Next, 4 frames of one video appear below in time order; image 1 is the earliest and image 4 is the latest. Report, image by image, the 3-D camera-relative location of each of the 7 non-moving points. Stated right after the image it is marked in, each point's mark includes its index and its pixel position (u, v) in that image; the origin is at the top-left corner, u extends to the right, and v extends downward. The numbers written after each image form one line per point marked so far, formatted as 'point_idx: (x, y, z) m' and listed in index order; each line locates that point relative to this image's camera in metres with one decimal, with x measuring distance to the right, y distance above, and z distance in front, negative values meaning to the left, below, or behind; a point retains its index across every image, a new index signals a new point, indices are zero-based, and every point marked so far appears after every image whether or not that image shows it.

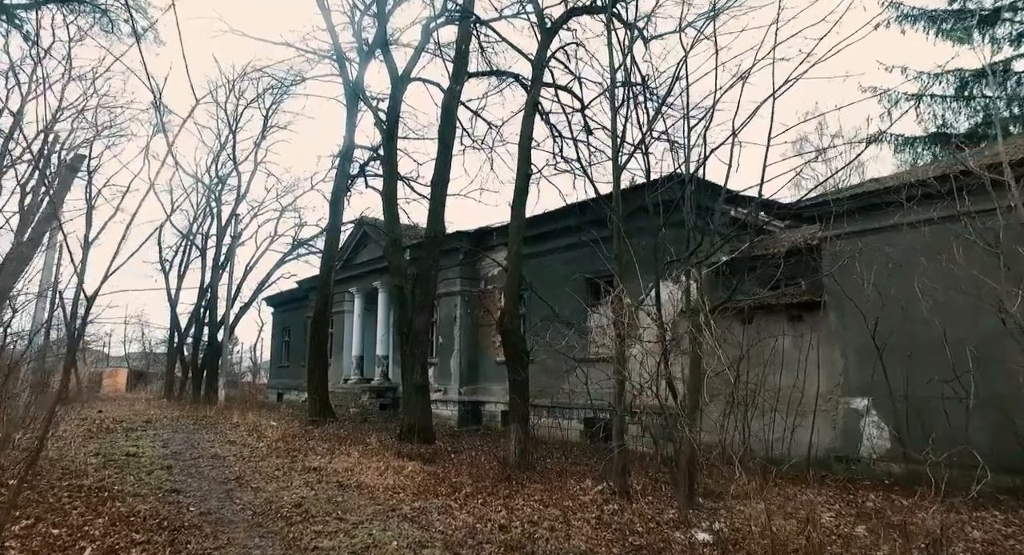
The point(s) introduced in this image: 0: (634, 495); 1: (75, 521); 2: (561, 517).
0: (+1.5, -2.6, +7.5) m
1: (-3.6, -2.0, +5.2) m
2: (+0.5, -2.4, +6.2) m
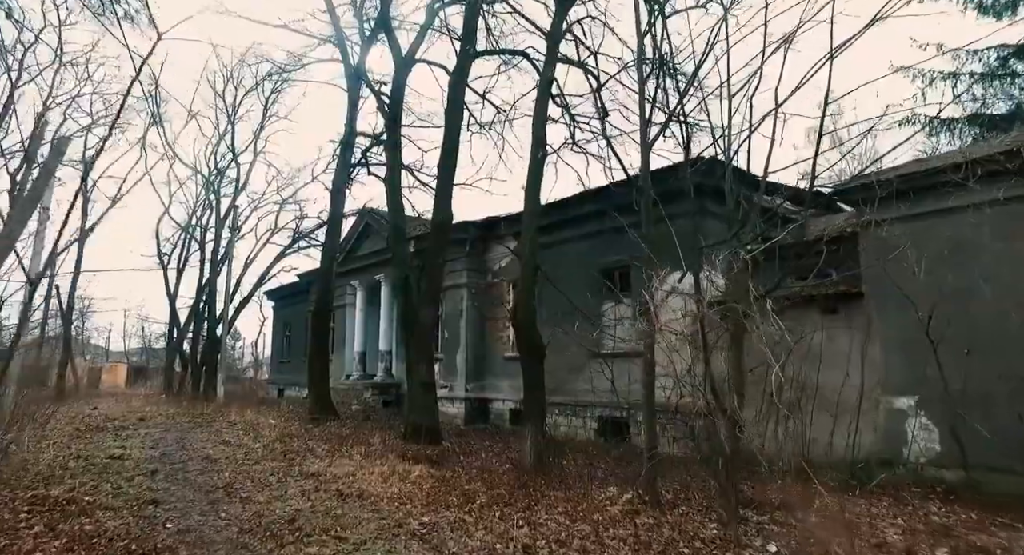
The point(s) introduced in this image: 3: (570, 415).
0: (+1.7, -2.4, +6.7) m
1: (-3.4, -1.9, +4.5) m
2: (+0.7, -2.2, +5.5) m
3: (+1.3, -3.0, +13.8) m
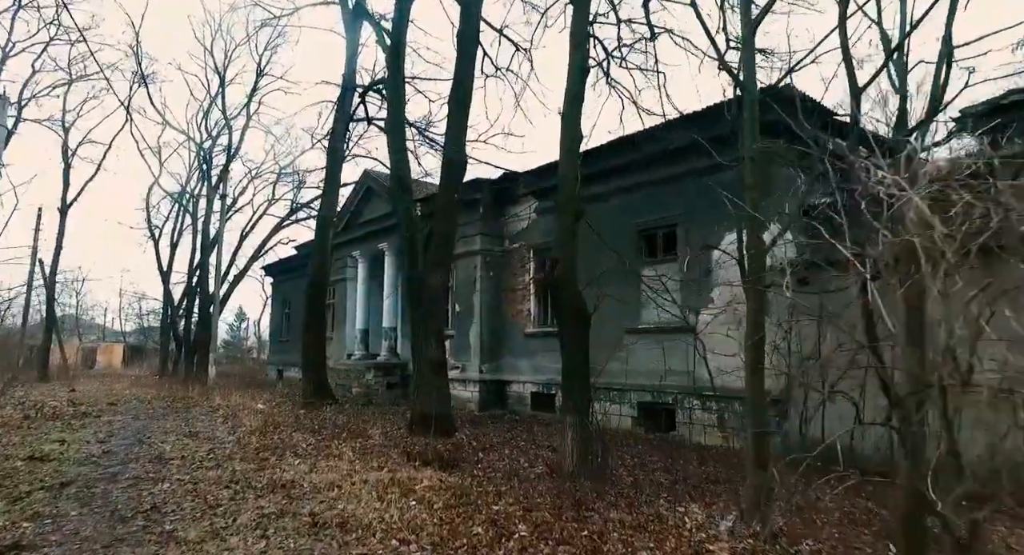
0: (+2.0, -1.9, +4.6) m
1: (-3.0, -1.4, +2.4) m
2: (+1.1, -1.8, +3.4) m
3: (+1.7, -2.3, +11.7) m
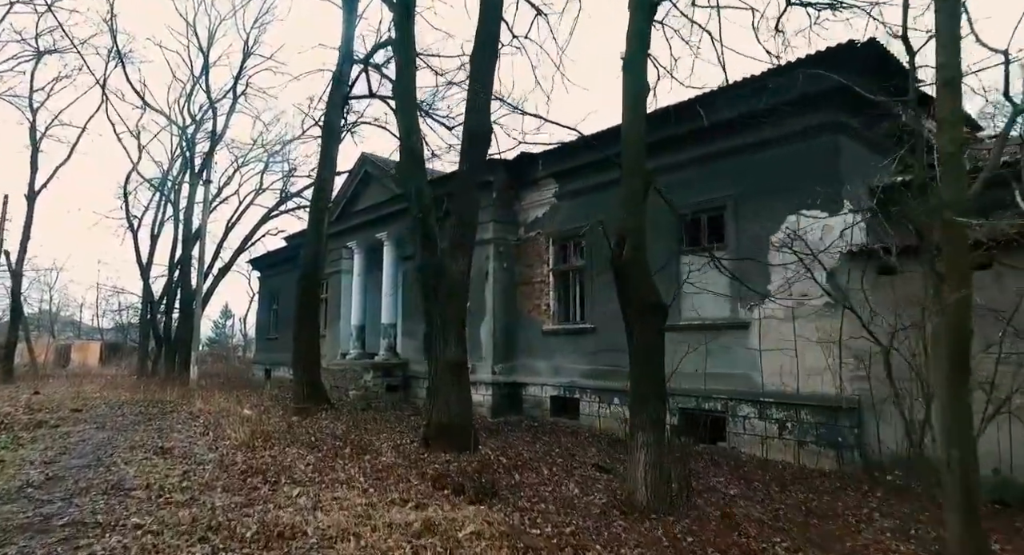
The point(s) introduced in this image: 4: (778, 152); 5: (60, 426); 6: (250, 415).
0: (+2.6, -1.8, +3.1) m
1: (-2.4, -1.3, +0.8) m
2: (+1.6, -1.6, +1.9) m
3: (+2.2, -2.1, +10.2) m
4: (+3.9, +1.8, +9.3) m
5: (-7.3, -2.4, +10.2) m
6: (-4.8, -2.5, +11.5) m
